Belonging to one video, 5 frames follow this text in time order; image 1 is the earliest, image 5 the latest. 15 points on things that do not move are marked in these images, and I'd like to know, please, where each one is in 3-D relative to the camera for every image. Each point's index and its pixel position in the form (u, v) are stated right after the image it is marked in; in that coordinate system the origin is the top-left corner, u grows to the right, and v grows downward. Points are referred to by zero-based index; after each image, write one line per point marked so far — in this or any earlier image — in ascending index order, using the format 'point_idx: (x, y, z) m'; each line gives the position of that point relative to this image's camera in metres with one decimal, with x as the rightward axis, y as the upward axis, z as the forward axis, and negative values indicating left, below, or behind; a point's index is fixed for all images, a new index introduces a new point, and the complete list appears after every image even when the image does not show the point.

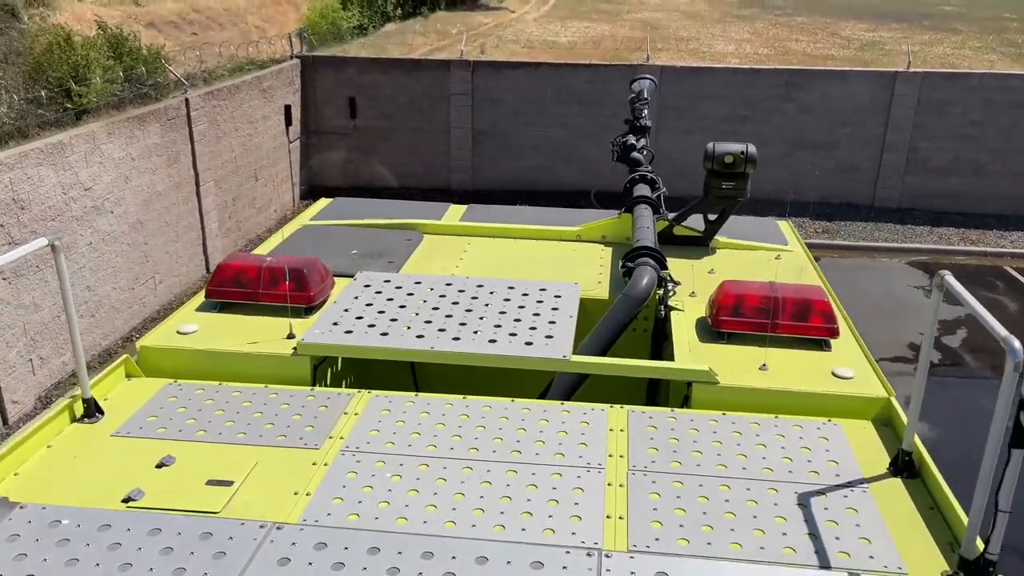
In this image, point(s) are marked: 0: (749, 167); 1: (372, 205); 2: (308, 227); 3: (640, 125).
0: (+1.1, +0.5, +3.7) m
1: (-0.8, +0.4, +4.5) m
2: (-1.0, +0.3, +4.0) m
3: (+0.7, +0.9, +4.7) m
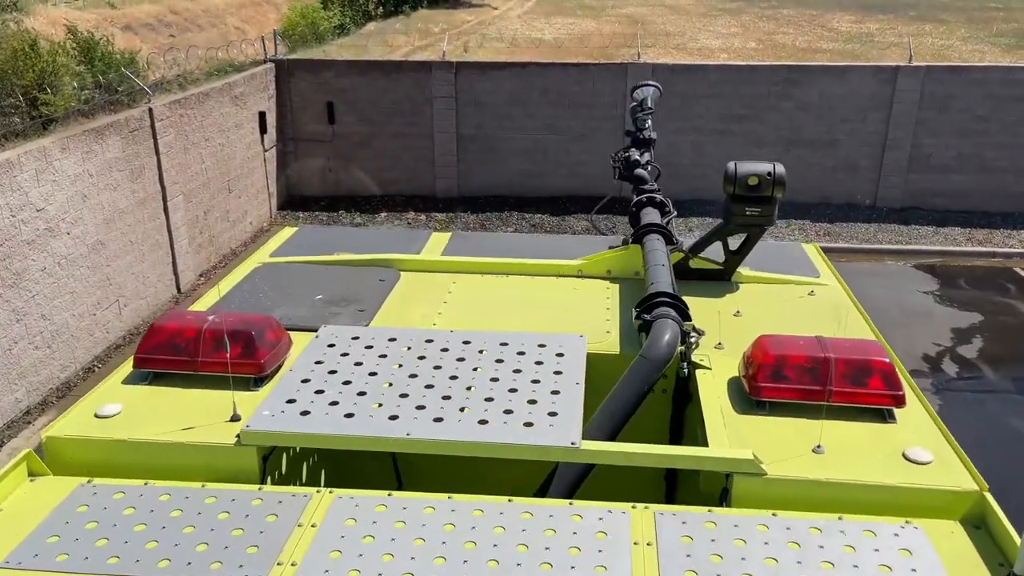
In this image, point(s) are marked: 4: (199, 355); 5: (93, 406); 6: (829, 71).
0: (+1.0, +0.4, +3.2) m
1: (-0.8, +0.2, +3.9) m
2: (-1.0, +0.1, +3.5) m
3: (+0.7, +0.8, +4.2) m
4: (-1.0, -0.2, +2.6) m
5: (-1.2, -0.3, +2.4) m
6: (+4.3, +2.9, +11.1) m
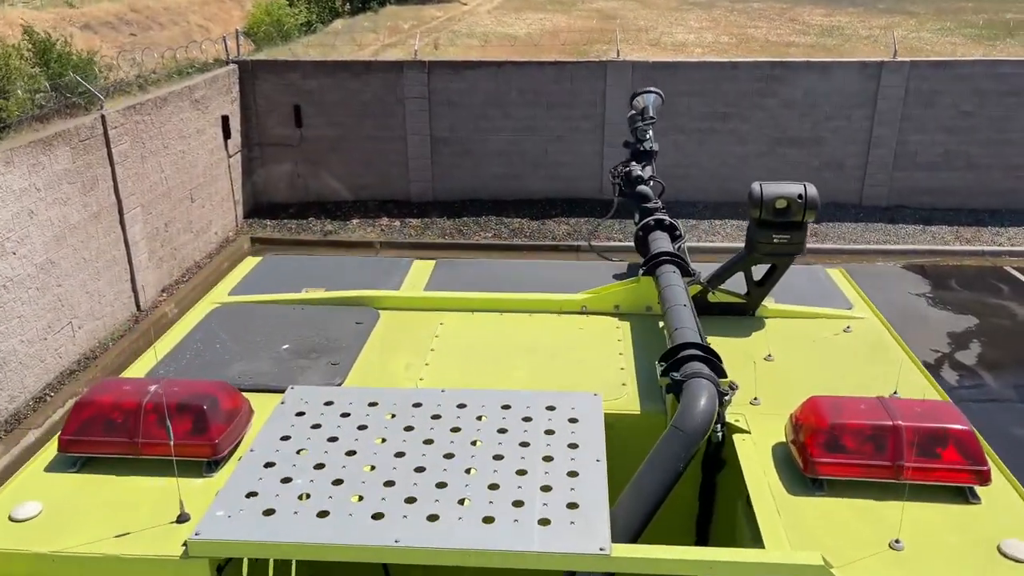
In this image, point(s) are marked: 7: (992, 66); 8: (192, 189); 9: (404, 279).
0: (+1.0, +0.2, +2.8) m
1: (-0.8, +0.1, +3.5) m
2: (-1.1, -0.1, +3.0) m
3: (+0.6, +0.7, +3.8) m
4: (-1.0, -0.4, +2.1) m
5: (-1.2, -0.5, +2.0) m
6: (+4.0, +2.9, +10.8) m
7: (+6.2, +2.9, +10.7) m
8: (-3.9, +1.2, +9.9) m
9: (-0.4, 0.0, +3.3) m
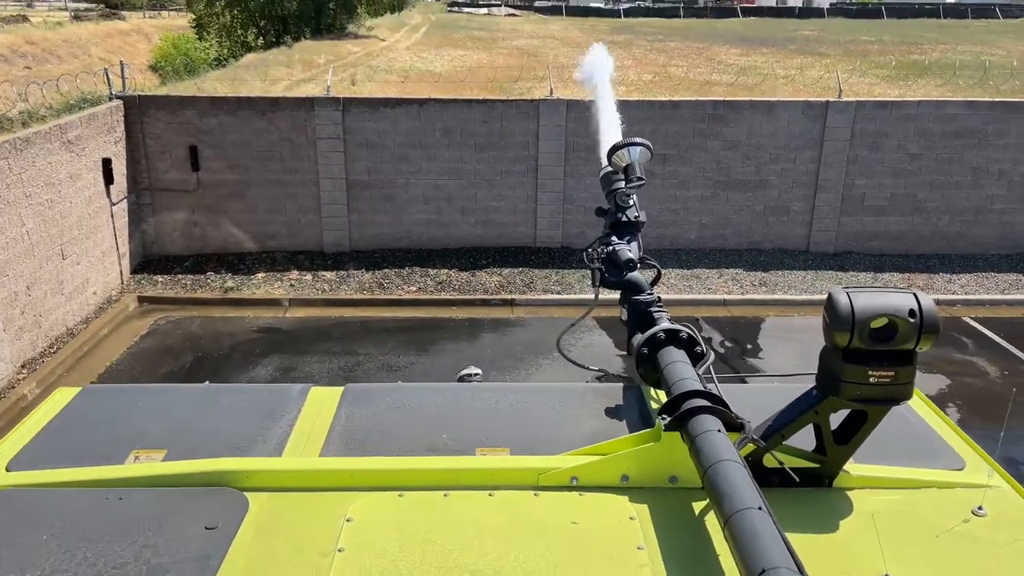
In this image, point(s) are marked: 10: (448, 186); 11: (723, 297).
0: (+0.9, -0.1, +1.8) m
1: (-1.0, -0.3, +2.3) m
2: (-1.2, -0.5, +1.8) m
3: (+0.4, +0.2, +2.8) m
4: (-1.0, -0.7, +0.9) m
5: (-1.2, -0.9, +0.8) m
6: (+3.0, +2.3, +10.2) m
7: (+5.3, +2.3, +10.3) m
8: (-4.7, +0.5, +8.5) m
9: (-0.6, -0.4, +2.2) m
10: (-0.8, +1.3, +10.5) m
11: (+2.5, -0.1, +9.6) m
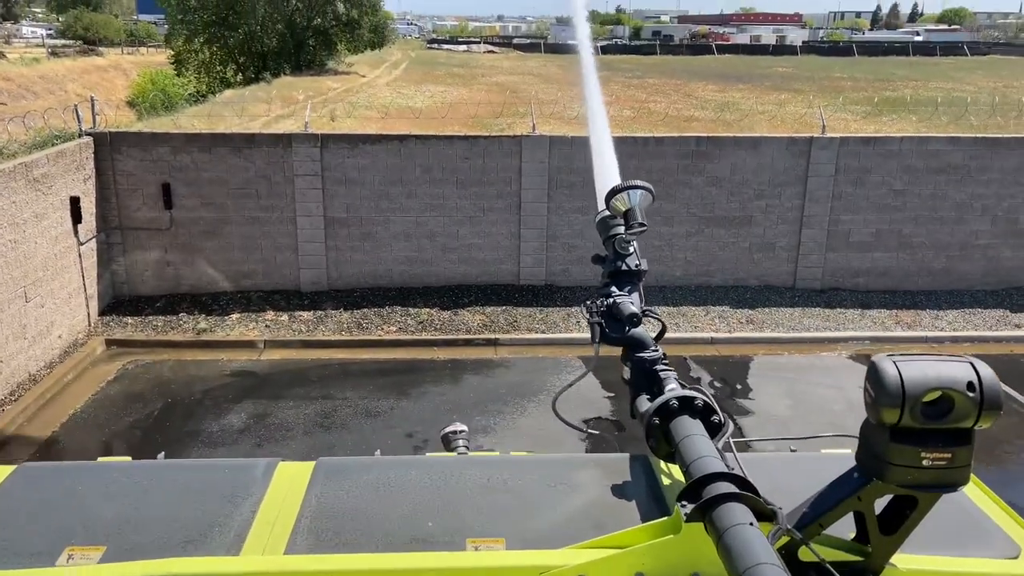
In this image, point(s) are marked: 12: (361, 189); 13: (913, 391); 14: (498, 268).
0: (+0.9, -0.2, +1.6) m
1: (-1.0, -0.5, +2.1) m
2: (-1.2, -0.6, +1.5) m
3: (+0.4, +0.1, +2.6) m
4: (-1.0, -0.8, +0.6) m
5: (-1.2, -1.0, +0.5) m
6: (+2.8, +1.8, +10.1) m
7: (+5.1, +1.8, +10.2) m
8: (-4.8, 0.0, +8.1) m
9: (-0.6, -0.5, +1.9) m
10: (-1.0, +0.8, +10.3) m
11: (+2.3, -0.5, +9.4) m
12: (-1.9, +1.2, +10.1) m
13: (+0.7, -0.2, +1.6) m
14: (-0.2, +0.3, +10.5) m
